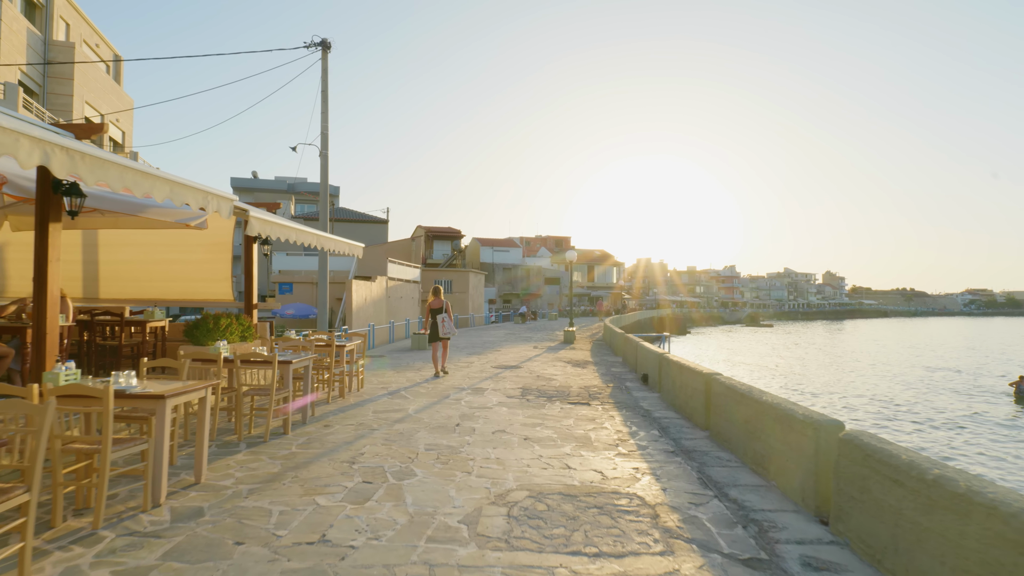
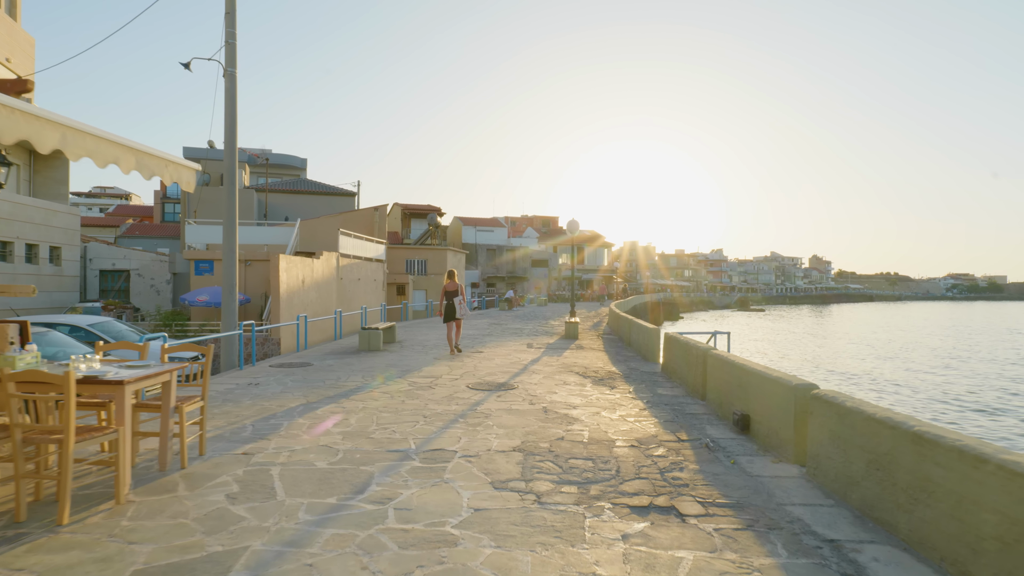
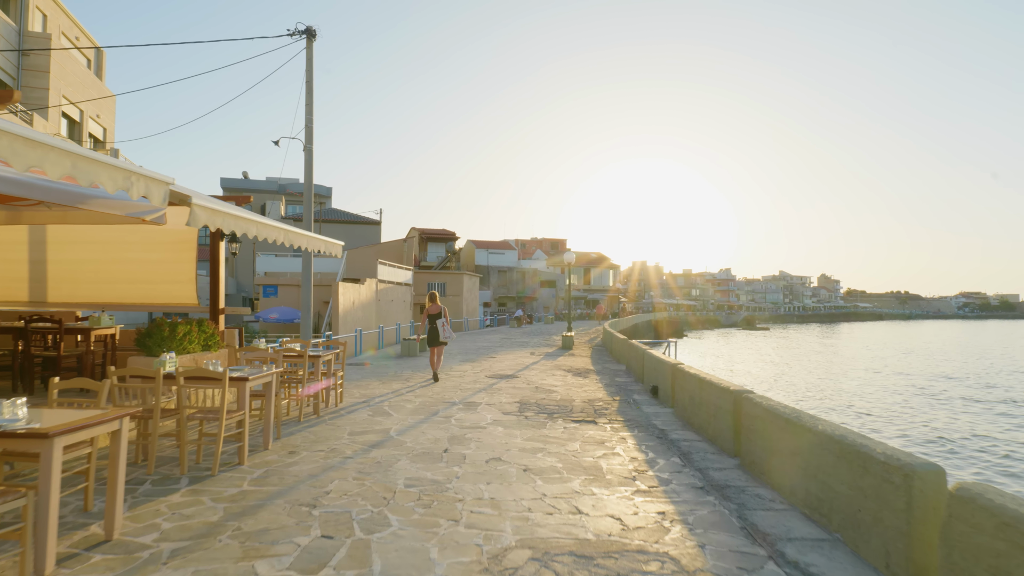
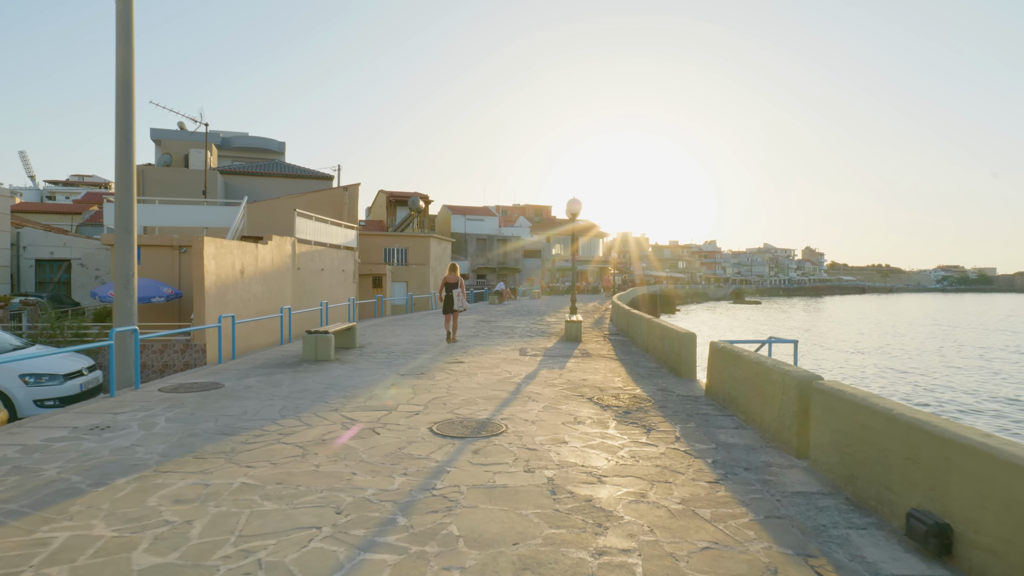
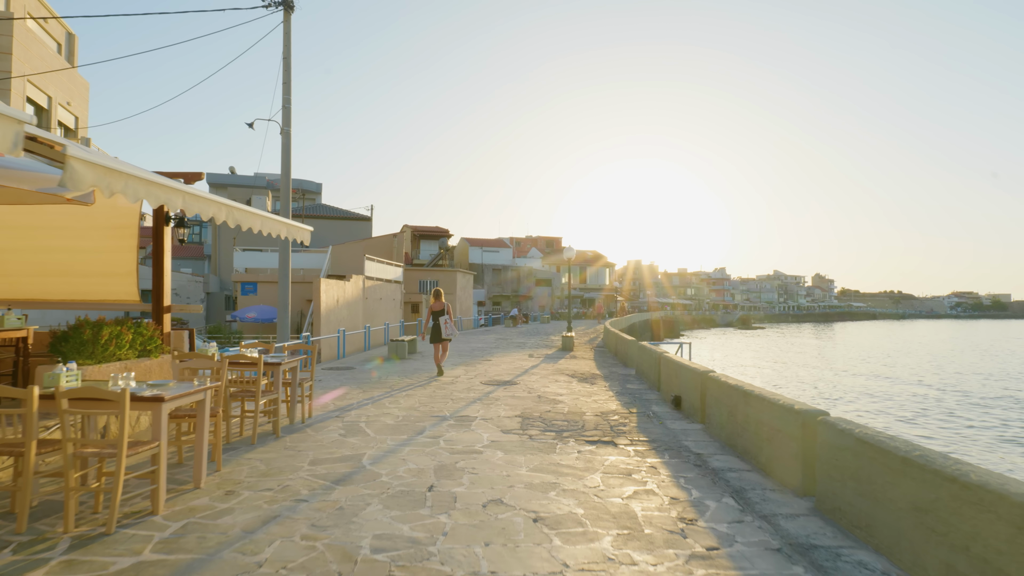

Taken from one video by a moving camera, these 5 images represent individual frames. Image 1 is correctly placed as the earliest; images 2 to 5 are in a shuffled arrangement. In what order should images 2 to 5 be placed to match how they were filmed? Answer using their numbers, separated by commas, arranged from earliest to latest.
3, 5, 2, 4
